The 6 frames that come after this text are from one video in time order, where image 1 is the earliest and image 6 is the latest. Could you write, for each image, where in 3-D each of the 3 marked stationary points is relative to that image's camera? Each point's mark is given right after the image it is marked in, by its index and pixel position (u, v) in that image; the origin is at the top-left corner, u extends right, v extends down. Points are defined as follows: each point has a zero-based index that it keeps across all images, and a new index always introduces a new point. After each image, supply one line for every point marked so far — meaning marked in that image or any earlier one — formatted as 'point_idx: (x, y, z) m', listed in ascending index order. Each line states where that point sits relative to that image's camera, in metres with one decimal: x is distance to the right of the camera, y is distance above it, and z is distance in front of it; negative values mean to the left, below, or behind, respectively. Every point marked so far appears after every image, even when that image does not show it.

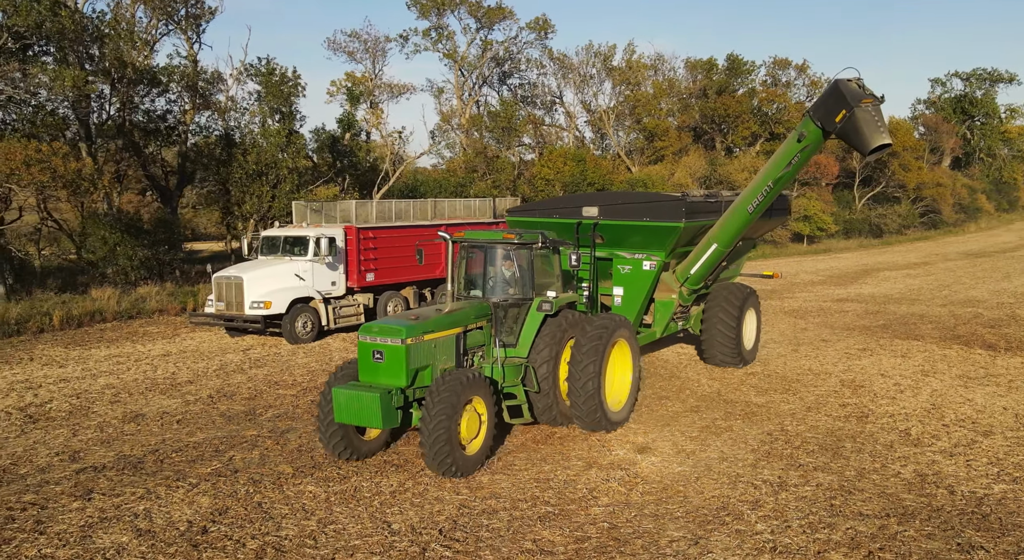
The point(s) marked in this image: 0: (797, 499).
0: (+2.5, -1.8, +5.9) m
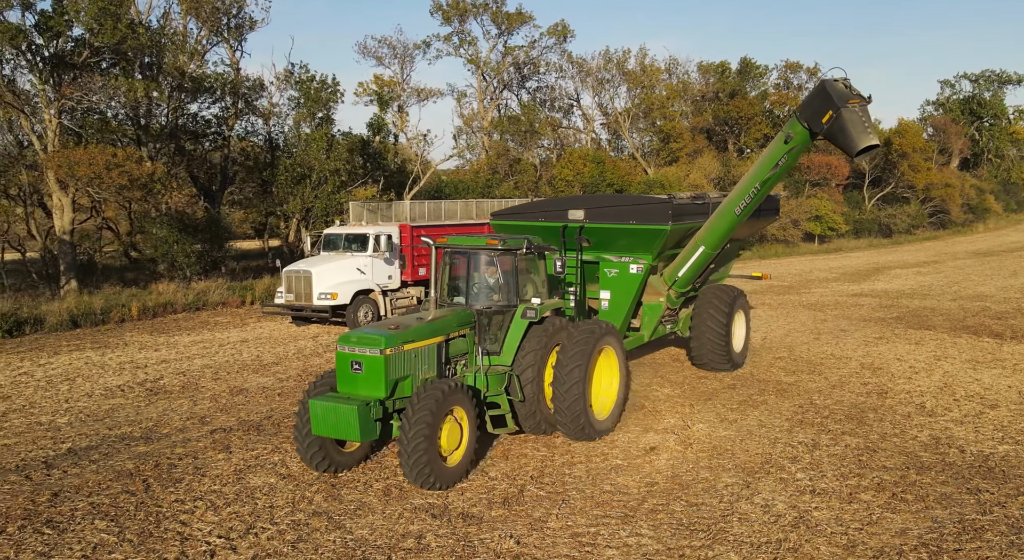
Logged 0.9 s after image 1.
0: (+3.2, -1.7, +6.9) m
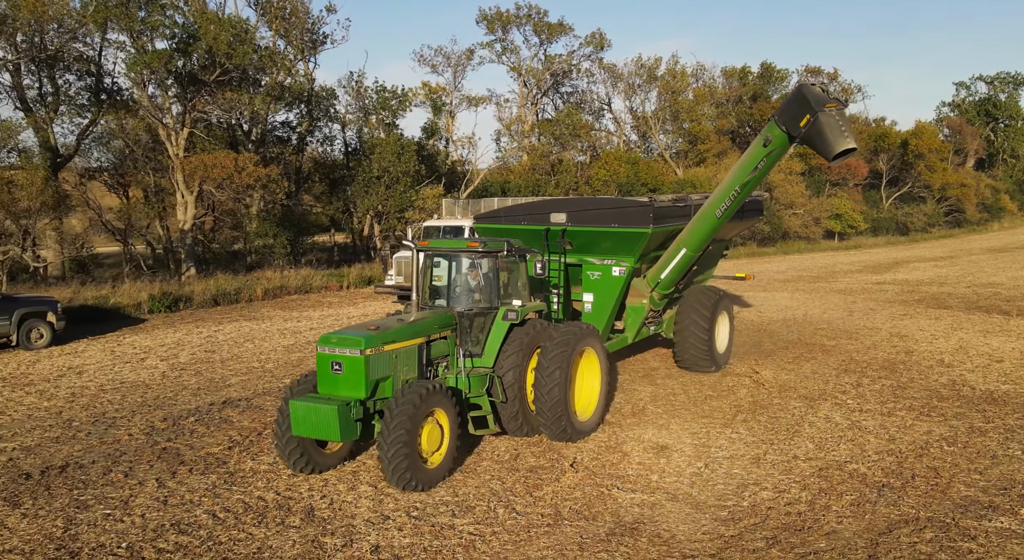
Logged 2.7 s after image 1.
0: (+4.7, -1.4, +8.9) m
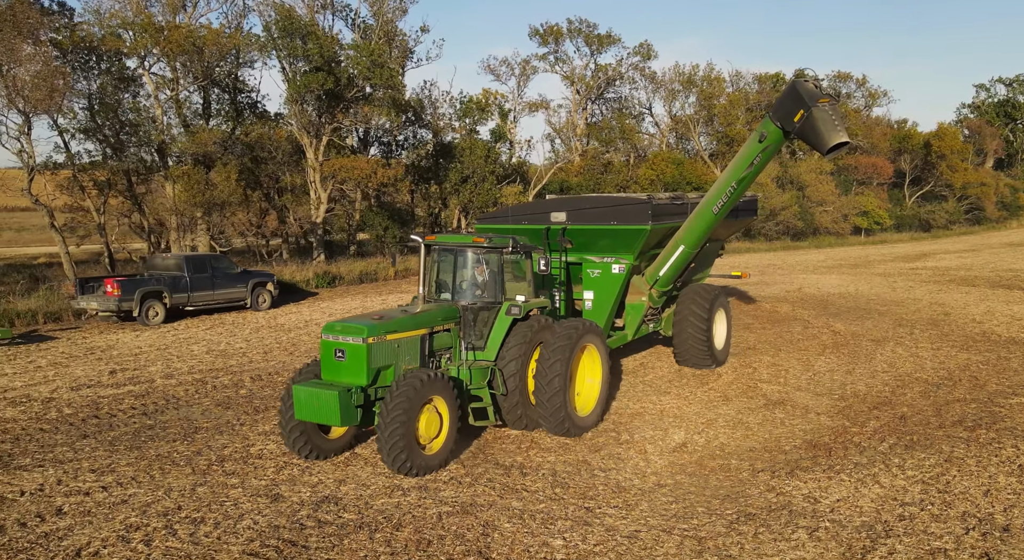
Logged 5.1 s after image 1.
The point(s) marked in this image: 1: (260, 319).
0: (+6.9, -0.9, +11.7) m
1: (-4.5, -0.7, +12.3) m
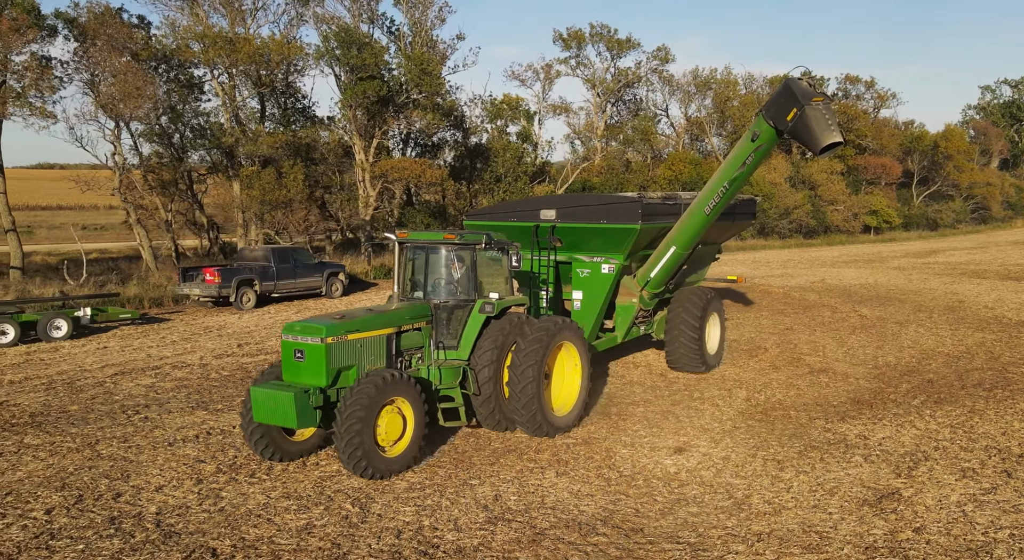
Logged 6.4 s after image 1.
0: (+8.0, -0.7, +12.9) m
1: (-3.4, -0.5, +13.6) m
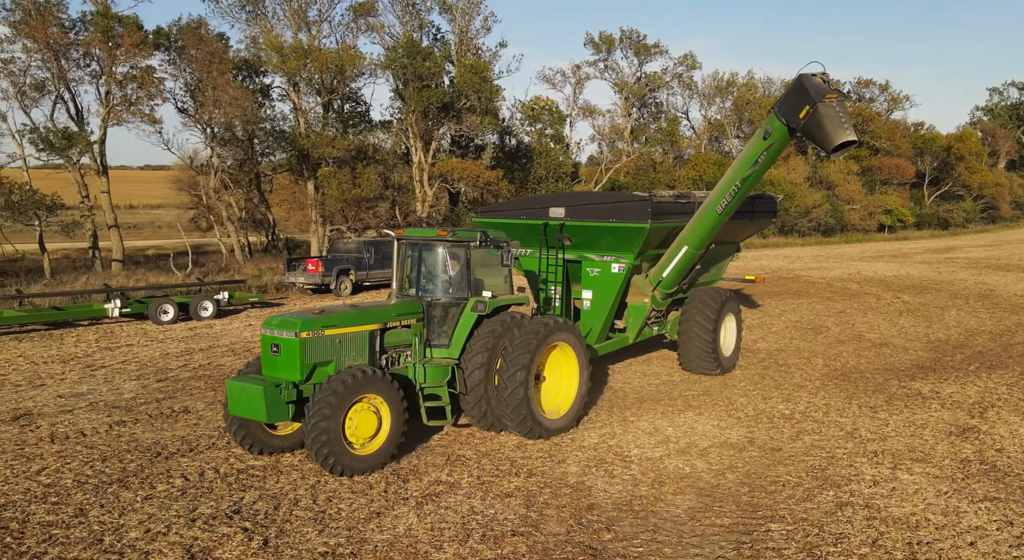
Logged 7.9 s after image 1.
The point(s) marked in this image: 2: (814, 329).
0: (+9.4, -0.5, +14.1) m
1: (-1.9, -0.3, +14.9) m
2: (+5.0, -0.8, +11.5) m
